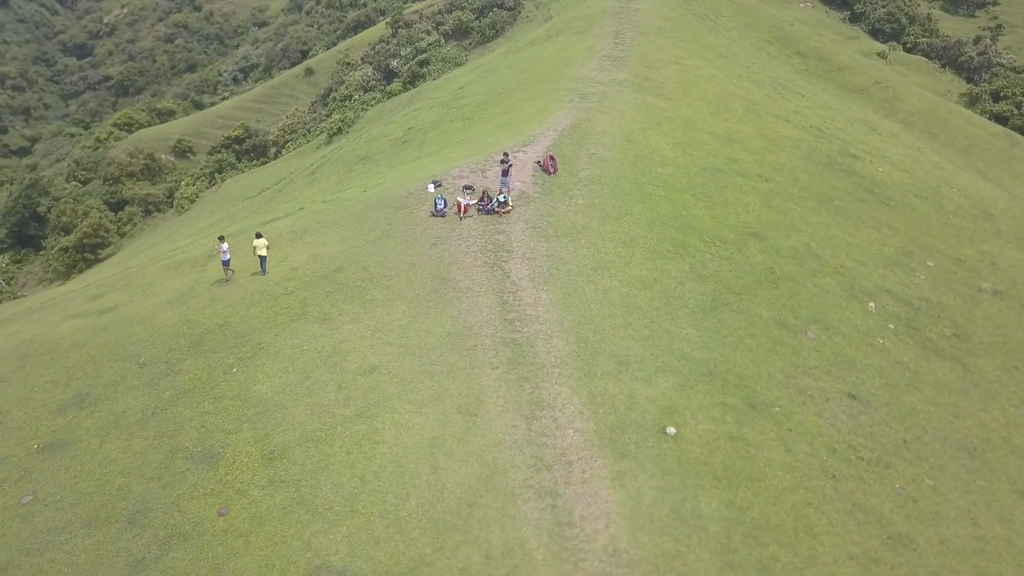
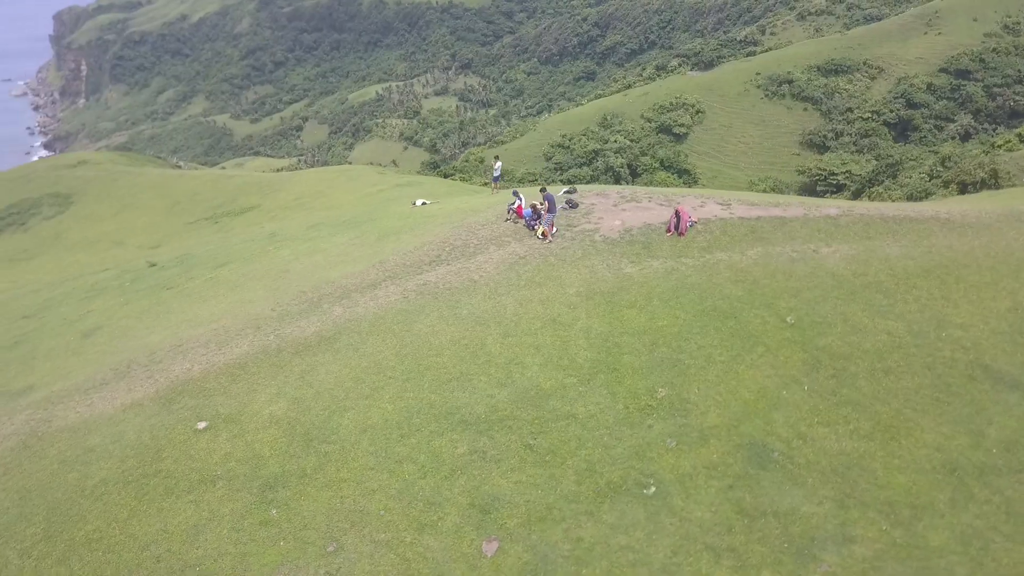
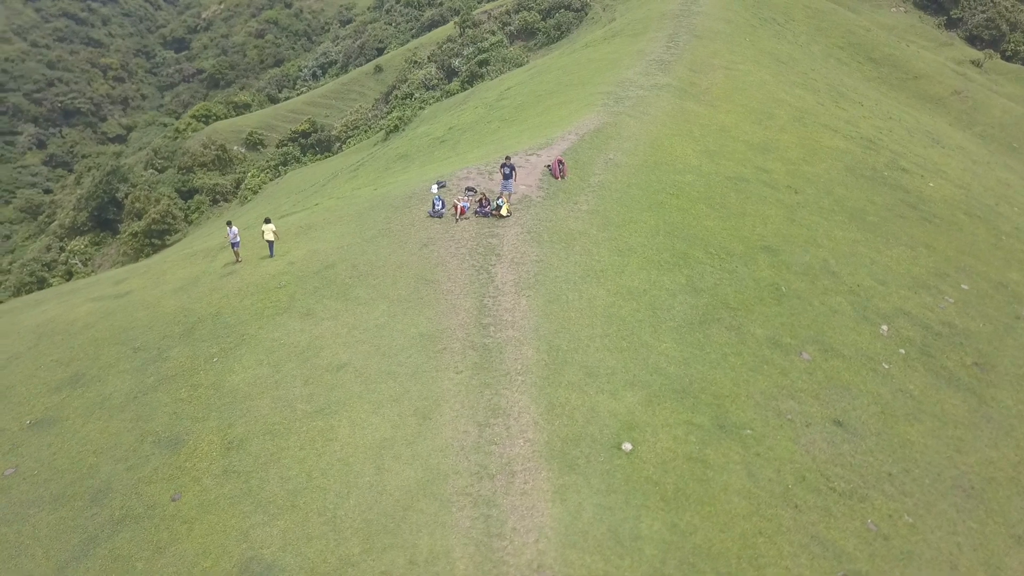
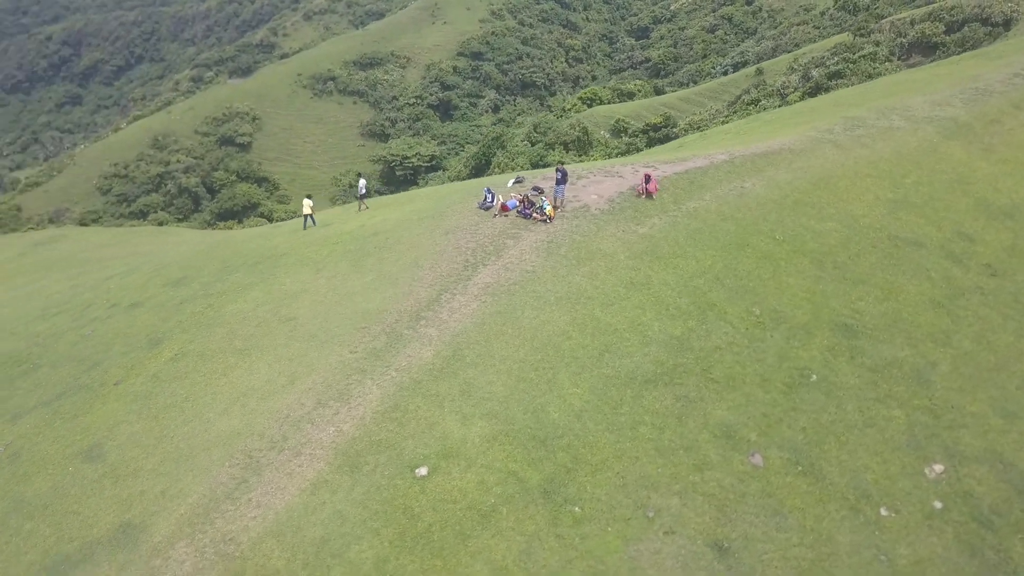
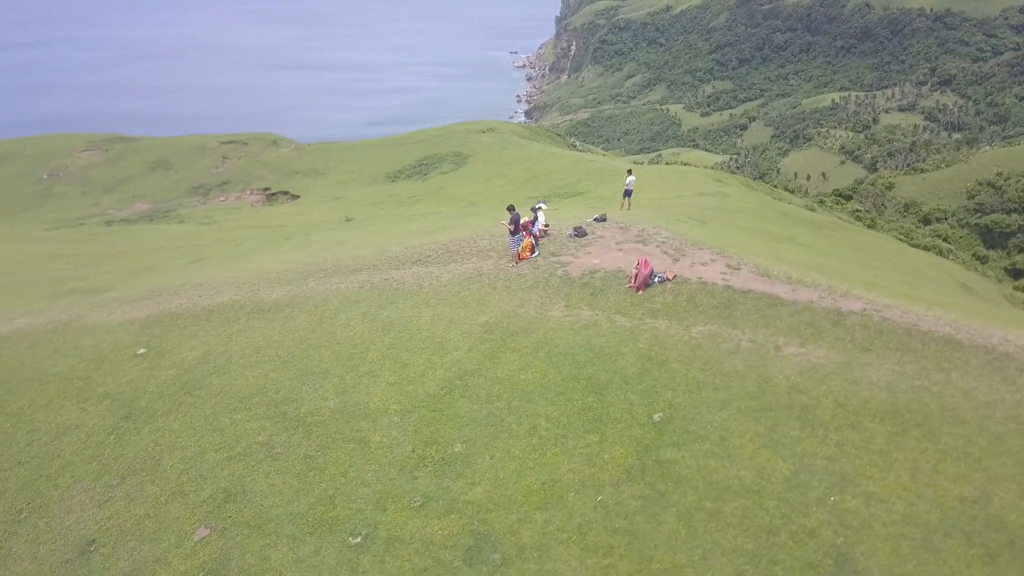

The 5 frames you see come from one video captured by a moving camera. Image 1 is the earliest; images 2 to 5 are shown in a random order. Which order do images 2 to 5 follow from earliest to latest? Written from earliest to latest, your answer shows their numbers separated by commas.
3, 4, 2, 5
